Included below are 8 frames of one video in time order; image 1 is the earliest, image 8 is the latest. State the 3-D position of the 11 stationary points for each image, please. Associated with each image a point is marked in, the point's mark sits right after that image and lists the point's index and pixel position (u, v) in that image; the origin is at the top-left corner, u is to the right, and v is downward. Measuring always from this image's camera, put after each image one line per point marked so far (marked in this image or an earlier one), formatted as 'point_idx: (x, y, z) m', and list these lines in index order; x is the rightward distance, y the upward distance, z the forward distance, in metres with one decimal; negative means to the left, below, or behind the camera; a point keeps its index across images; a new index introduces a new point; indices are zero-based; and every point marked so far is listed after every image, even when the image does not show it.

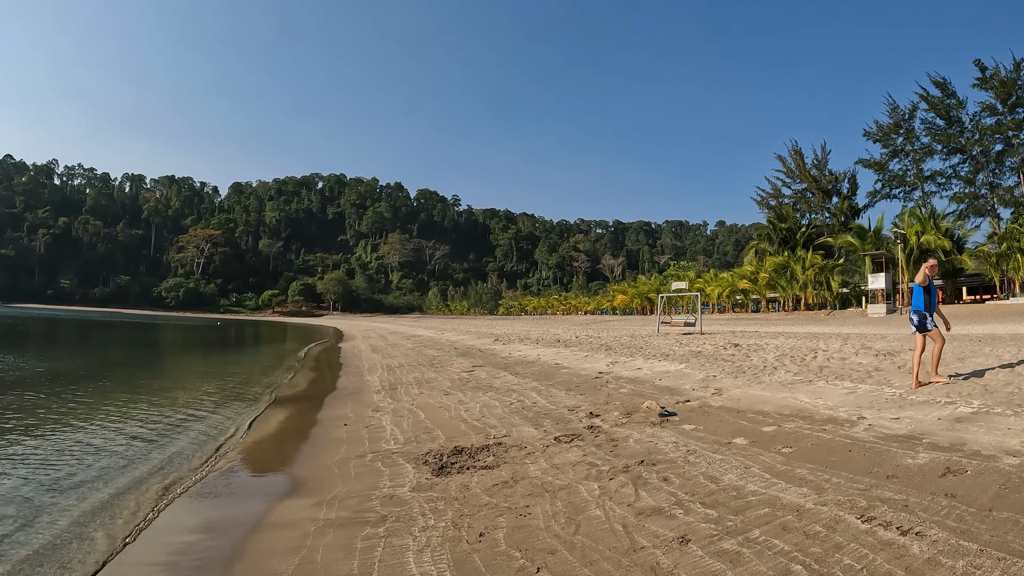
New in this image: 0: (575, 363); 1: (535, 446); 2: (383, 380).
0: (+1.7, -1.9, +12.8) m
1: (+0.3, -1.8, +6.0) m
2: (-3.0, -2.2, +12.1) m
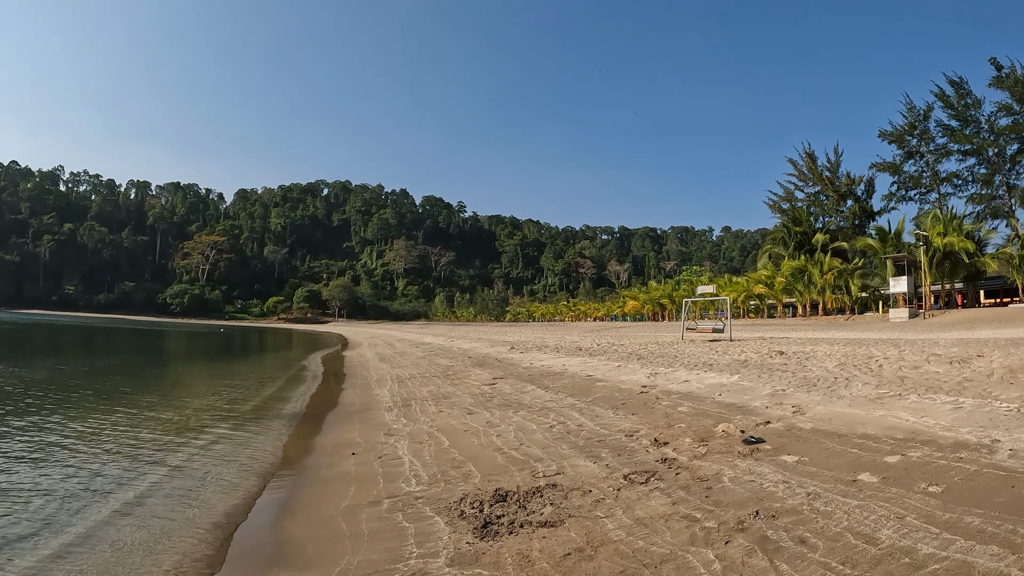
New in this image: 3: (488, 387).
0: (+2.3, -1.9, +11.4) m
1: (+0.8, -1.8, +4.6) m
2: (-2.4, -2.2, +10.7) m
3: (-0.3, -2.1, +10.9) m
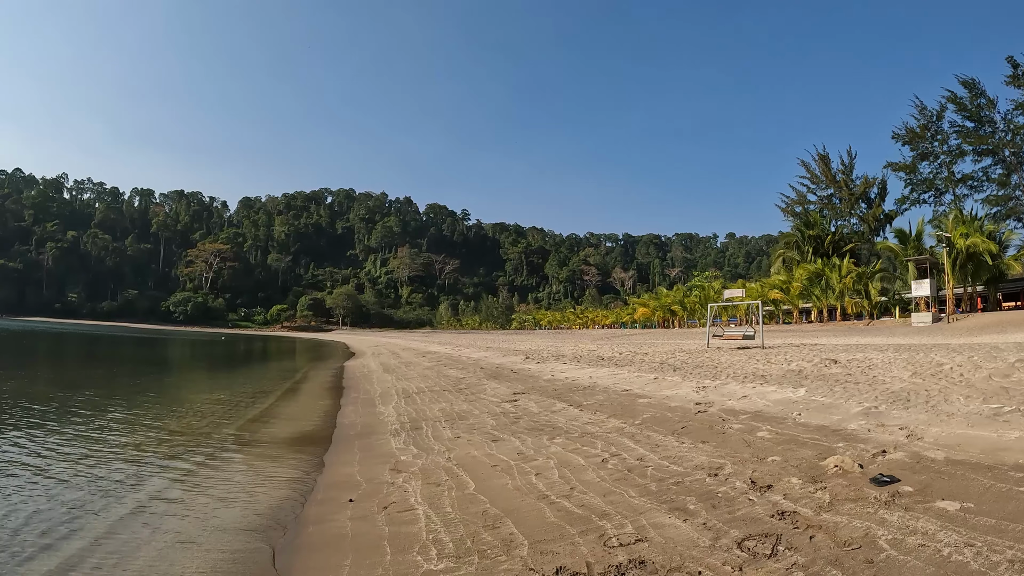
0: (+2.8, -1.9, +9.9) m
1: (+1.2, -1.7, +3.1) m
2: (-2.0, -2.2, +9.3) m
3: (+0.1, -2.1, +9.4) m
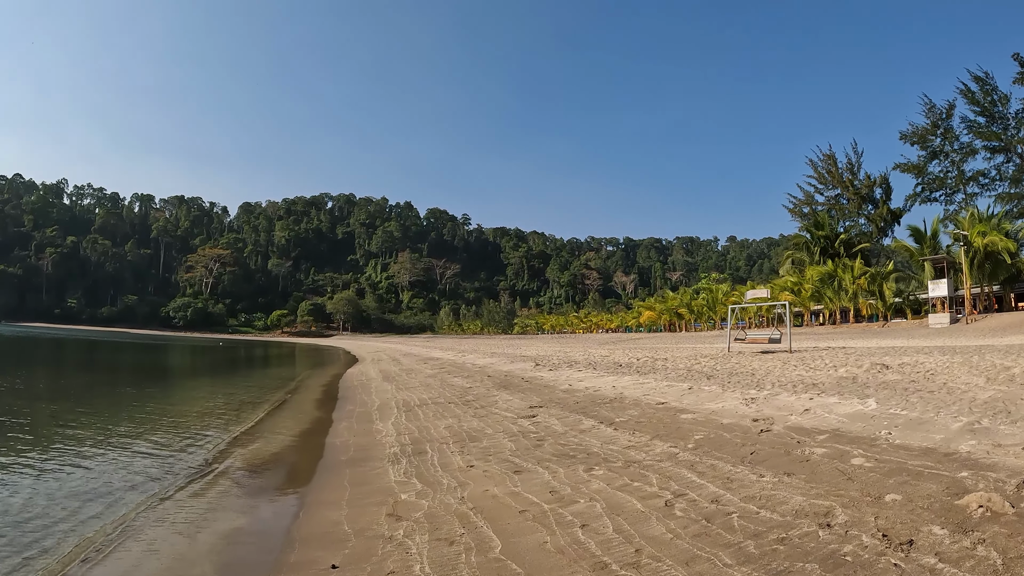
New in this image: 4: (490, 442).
0: (+3.1, -1.9, +8.6) m
1: (+1.5, -1.6, +1.8) m
2: (-1.7, -2.2, +8.0) m
3: (+0.4, -2.0, +8.1) m
4: (-0.2, -2.0, +6.9) m
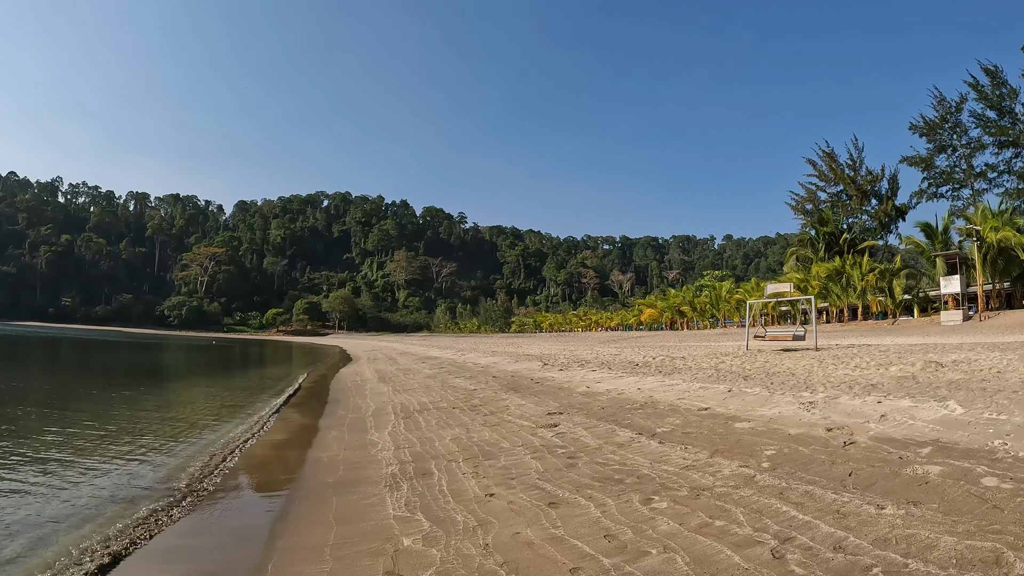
0: (+3.3, -1.7, +7.4) m
1: (+1.8, -1.4, +0.6) m
2: (-1.4, -2.0, +6.7) m
3: (+0.7, -1.9, +6.9) m
4: (+0.1, -1.8, +5.7) m
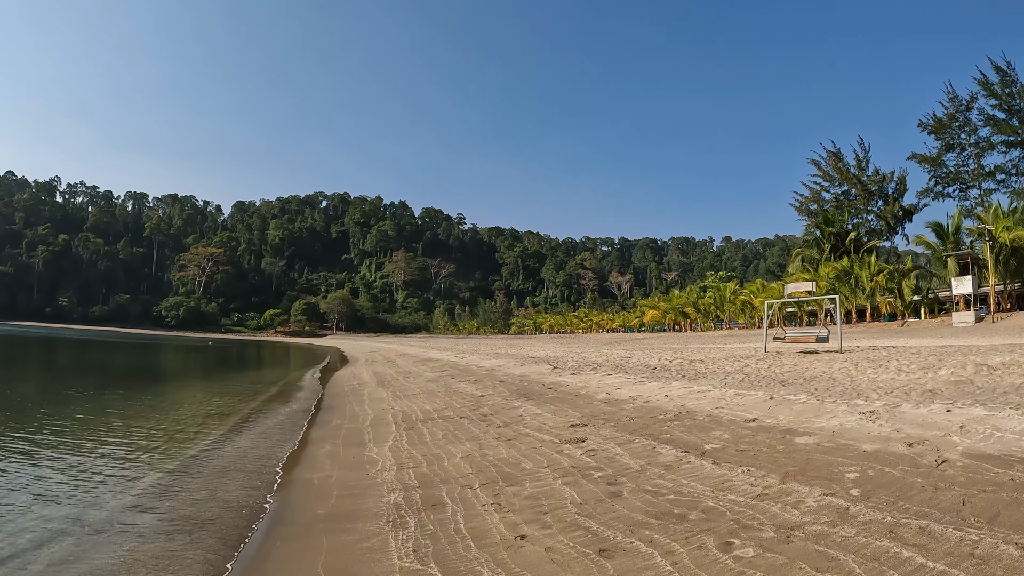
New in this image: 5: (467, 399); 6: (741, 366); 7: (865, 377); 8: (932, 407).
0: (+3.6, -1.6, +6.5) m
1: (+2.1, -1.3, -0.3) m
2: (-1.2, -1.9, +5.8) m
3: (+0.9, -1.8, +6.0) m
4: (+0.3, -1.8, +4.8) m
5: (-0.9, -2.2, +10.3) m
6: (+5.5, -1.9, +12.4) m
7: (+6.6, -1.7, +9.6) m
8: (+5.5, -1.6, +6.8) m
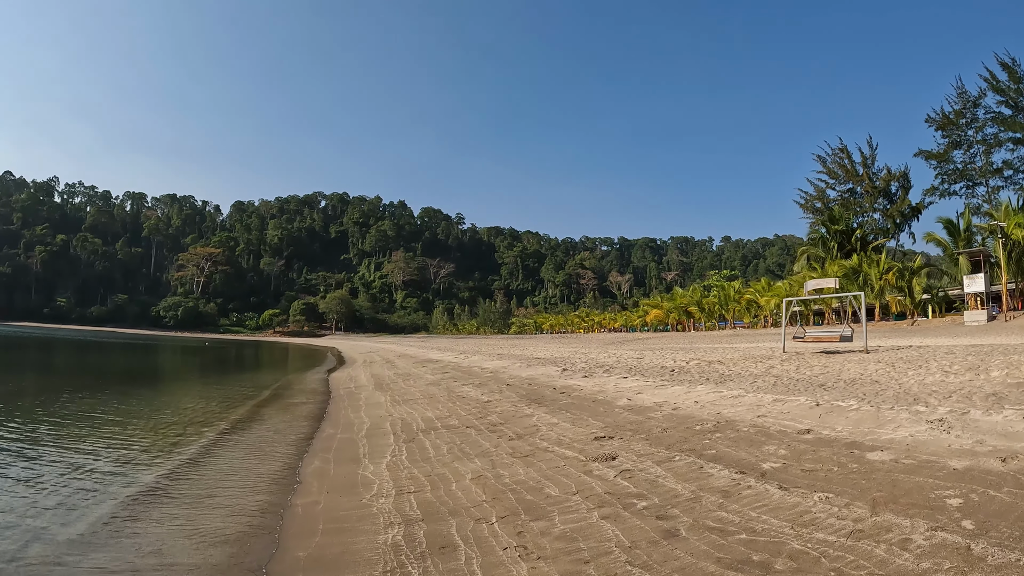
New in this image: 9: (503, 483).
0: (+3.7, -1.5, +5.6) m
1: (+2.3, -1.3, -1.2) m
2: (-1.0, -1.9, +4.9) m
3: (+1.1, -1.7, +5.1) m
4: (+0.5, -1.7, +3.9) m
5: (-0.7, -2.1, +9.4) m
6: (+5.7, -1.8, +11.5) m
7: (+6.8, -1.6, +8.8) m
8: (+5.7, -1.5, +5.9) m
9: (-0.1, -1.8, +4.6) m
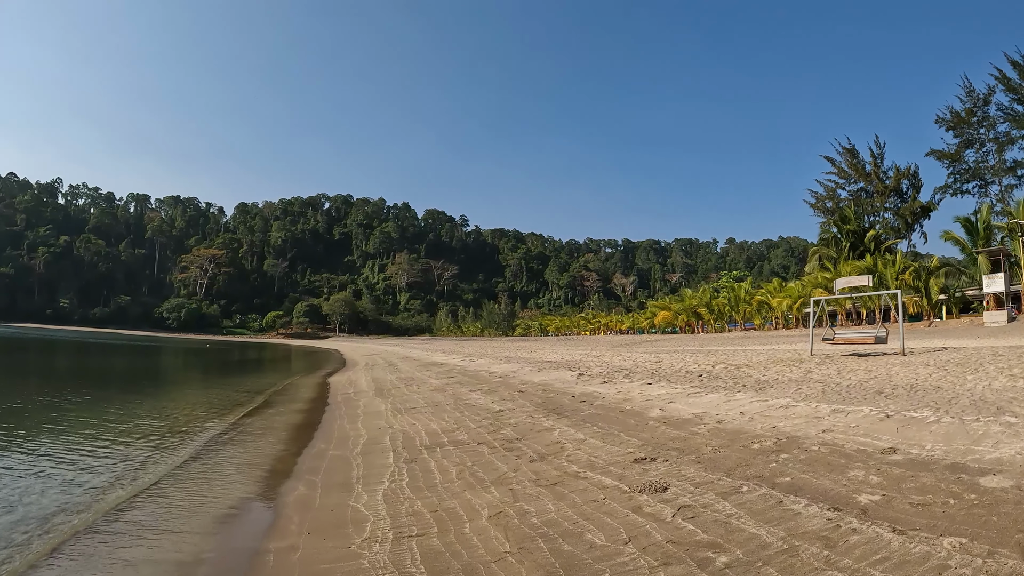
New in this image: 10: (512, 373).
0: (+4.0, -1.5, +4.7) m
1: (+2.4, -1.1, -2.2) m
2: (-0.8, -1.8, +4.0) m
3: (+1.3, -1.6, +4.1) m
4: (+0.7, -1.6, +2.9) m
5: (-0.5, -2.1, +8.4) m
6: (+5.9, -1.7, +10.5) m
7: (+7.0, -1.5, +7.7) m
8: (+5.9, -1.4, +4.9) m
9: (+0.1, -1.7, +3.6) m
10: (-0.1, -2.6, +15.7) m
